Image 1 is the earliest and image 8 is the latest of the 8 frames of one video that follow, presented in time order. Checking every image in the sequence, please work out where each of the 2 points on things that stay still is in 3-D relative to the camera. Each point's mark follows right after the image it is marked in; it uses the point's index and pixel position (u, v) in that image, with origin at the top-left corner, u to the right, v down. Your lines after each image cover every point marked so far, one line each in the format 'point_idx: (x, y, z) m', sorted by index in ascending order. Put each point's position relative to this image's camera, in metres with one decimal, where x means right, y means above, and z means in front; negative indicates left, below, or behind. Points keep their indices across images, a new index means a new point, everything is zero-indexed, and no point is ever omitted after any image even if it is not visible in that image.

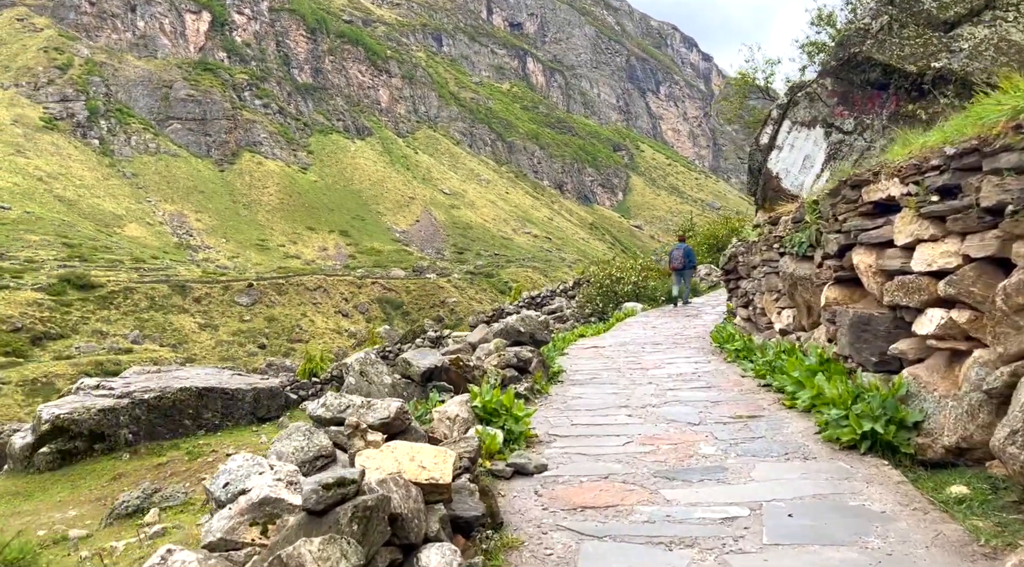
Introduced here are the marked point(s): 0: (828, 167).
0: (+4.1, +1.5, +10.6) m
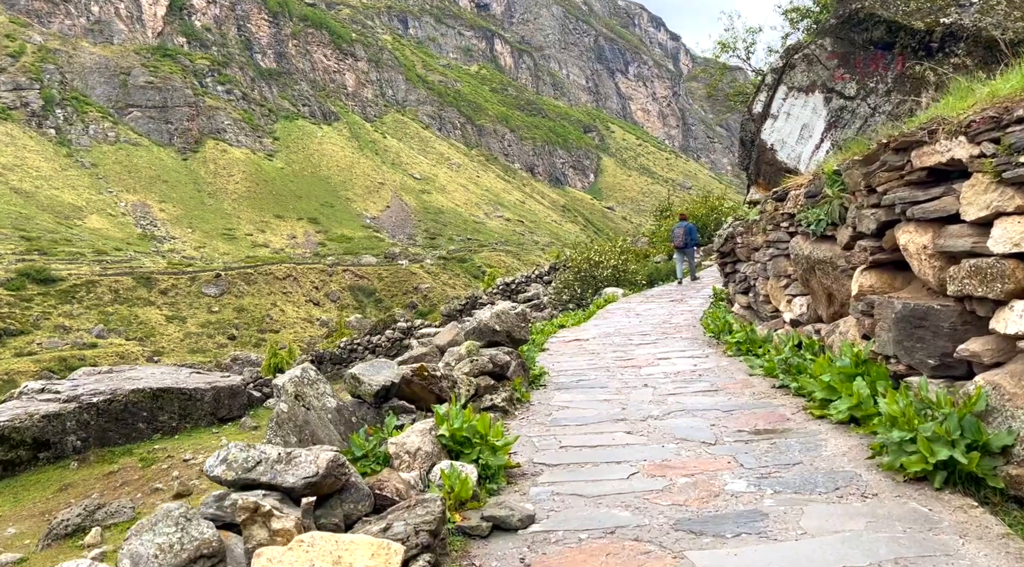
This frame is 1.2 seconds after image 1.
0: (+3.8, +1.7, +9.6) m
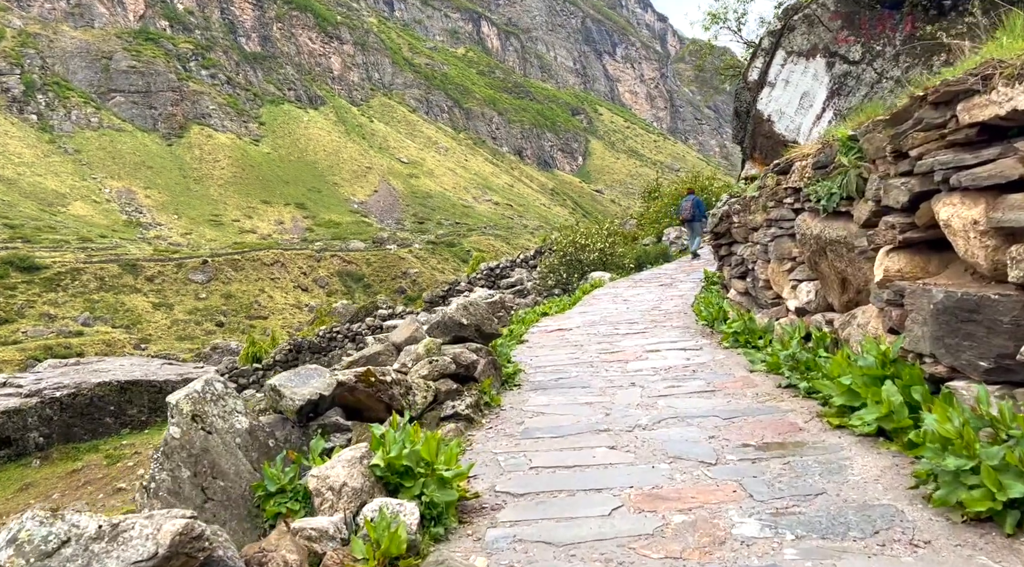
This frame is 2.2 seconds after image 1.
0: (+3.5, +1.9, +8.7) m
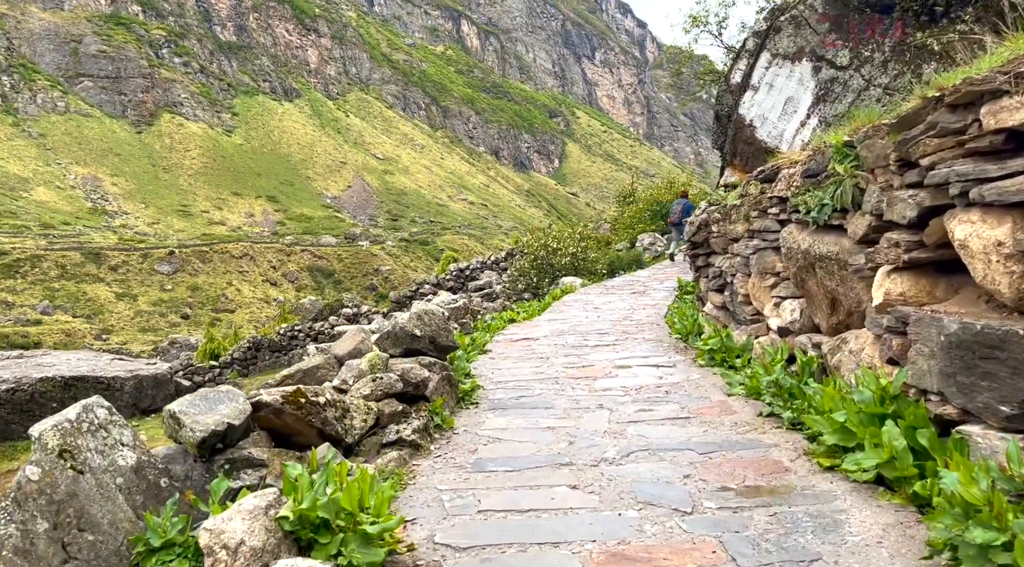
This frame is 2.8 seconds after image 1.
0: (+3.2, +1.8, +8.2) m
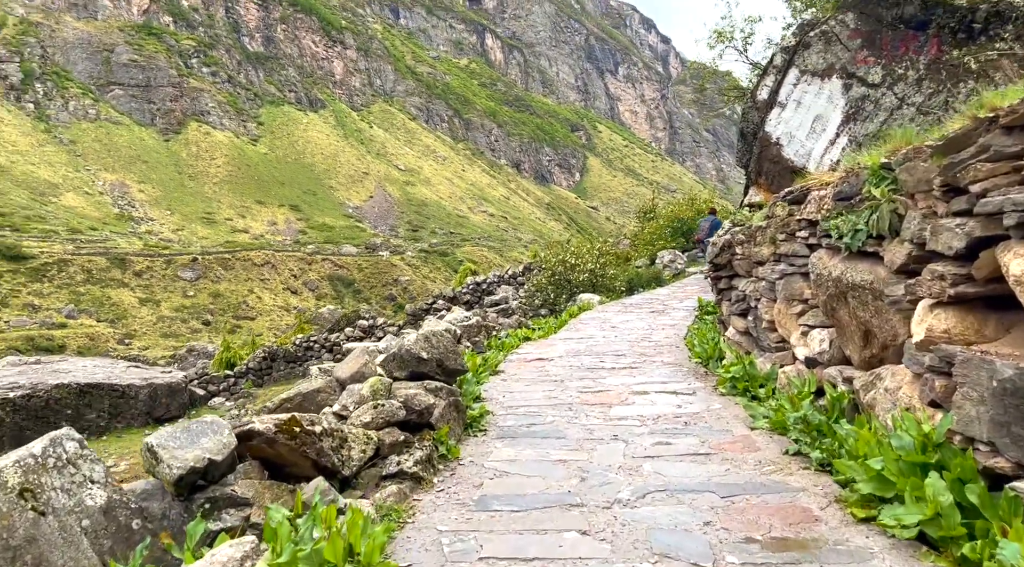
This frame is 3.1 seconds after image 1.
0: (+3.3, +1.5, +7.9) m
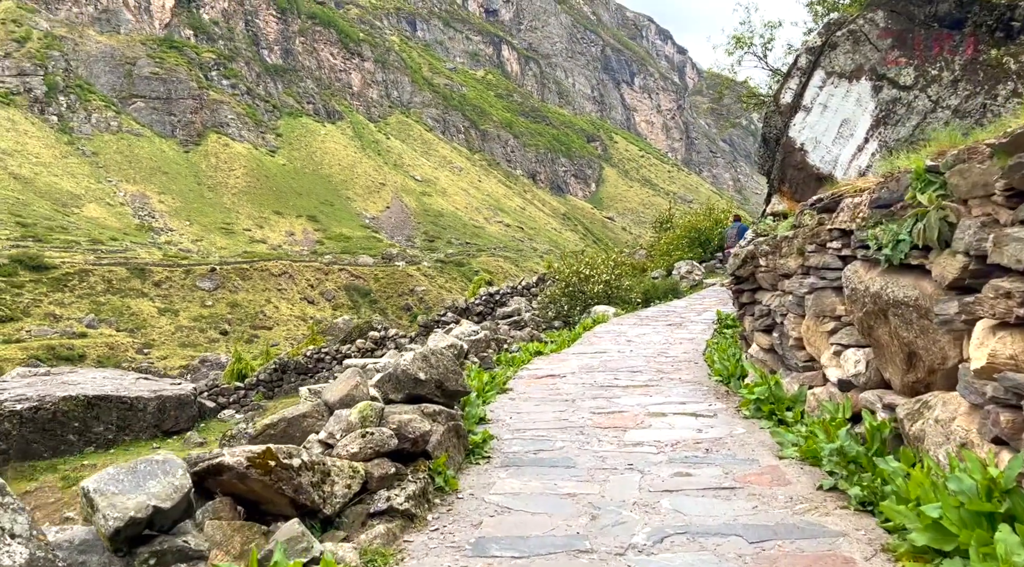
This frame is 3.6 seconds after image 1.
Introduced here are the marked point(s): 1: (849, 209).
0: (+3.4, +1.4, +7.5) m
1: (+2.2, +0.5, +5.1) m
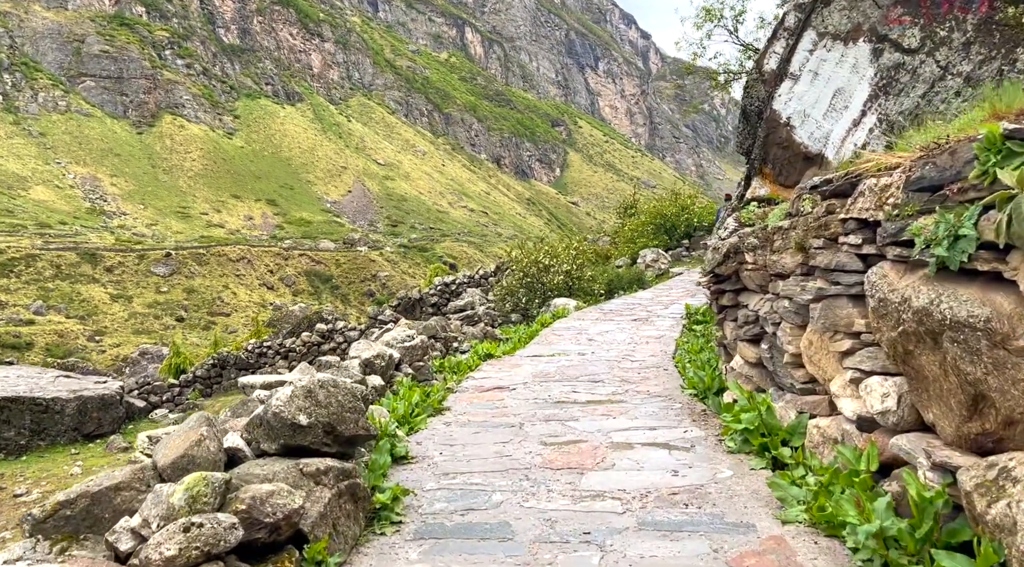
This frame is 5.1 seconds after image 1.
0: (+2.9, +1.4, +6.3) m
1: (+1.8, +0.4, +3.8) m
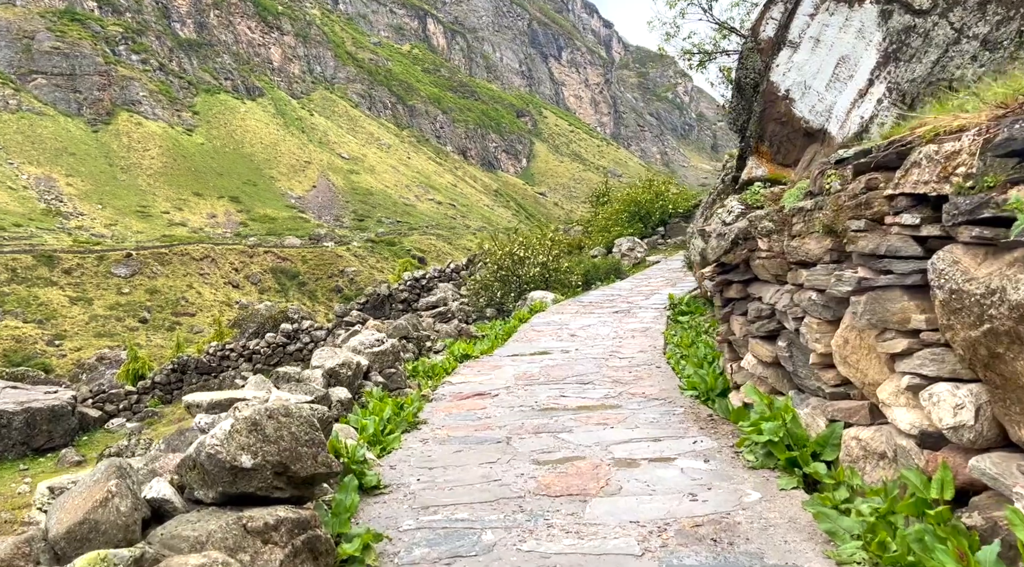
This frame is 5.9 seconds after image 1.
0: (+2.7, +1.5, +5.6) m
1: (+1.7, +0.5, +3.2) m
